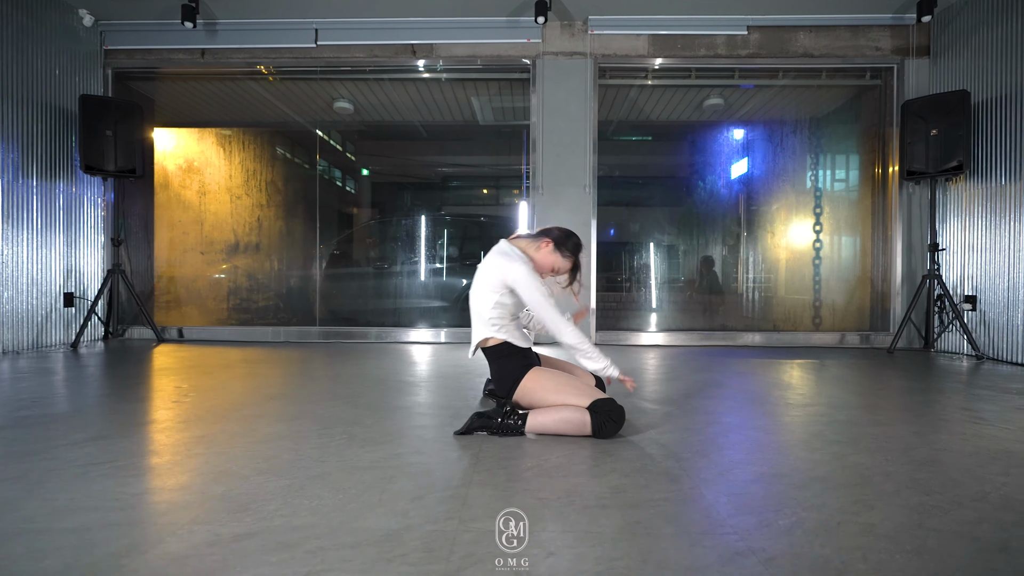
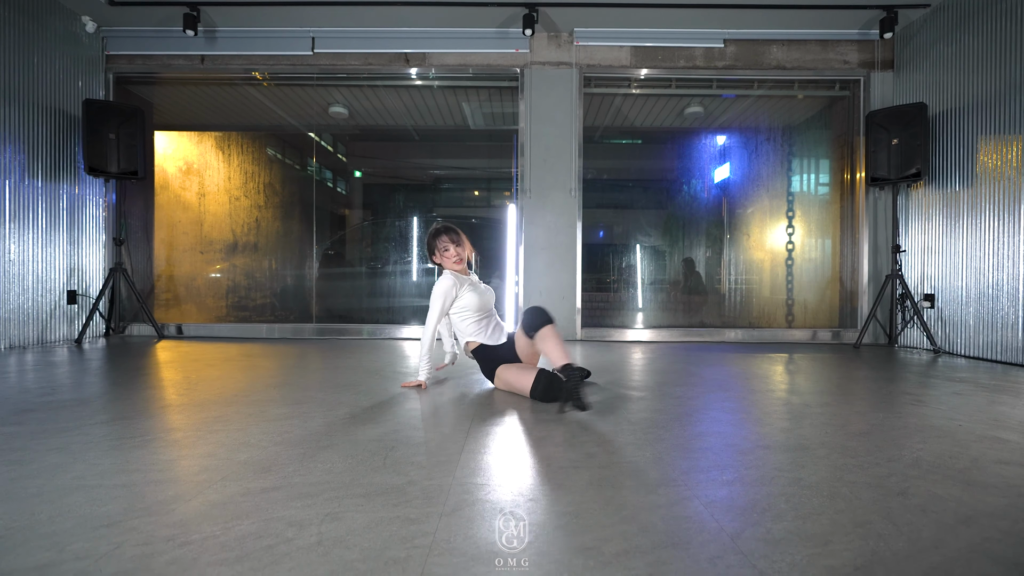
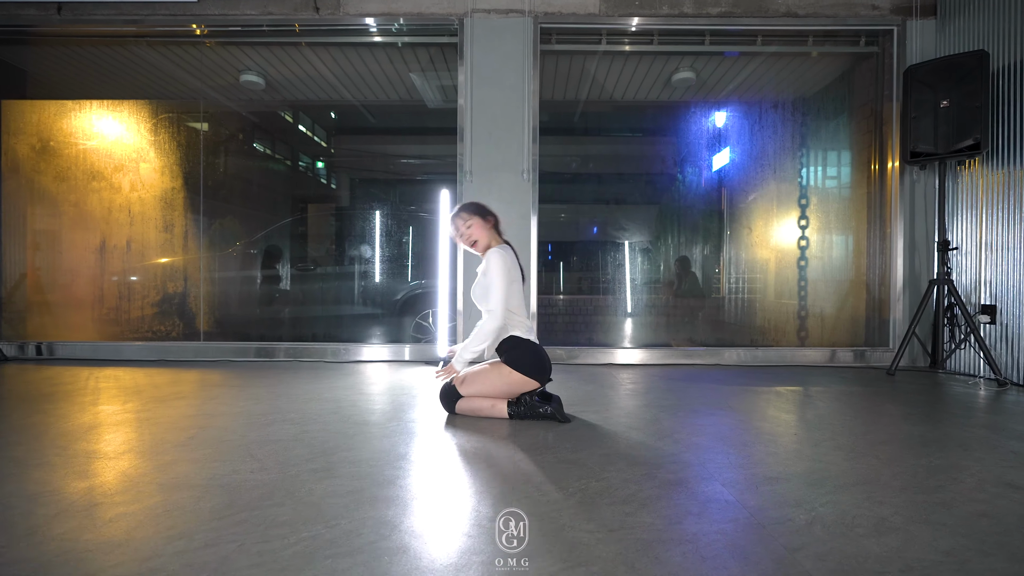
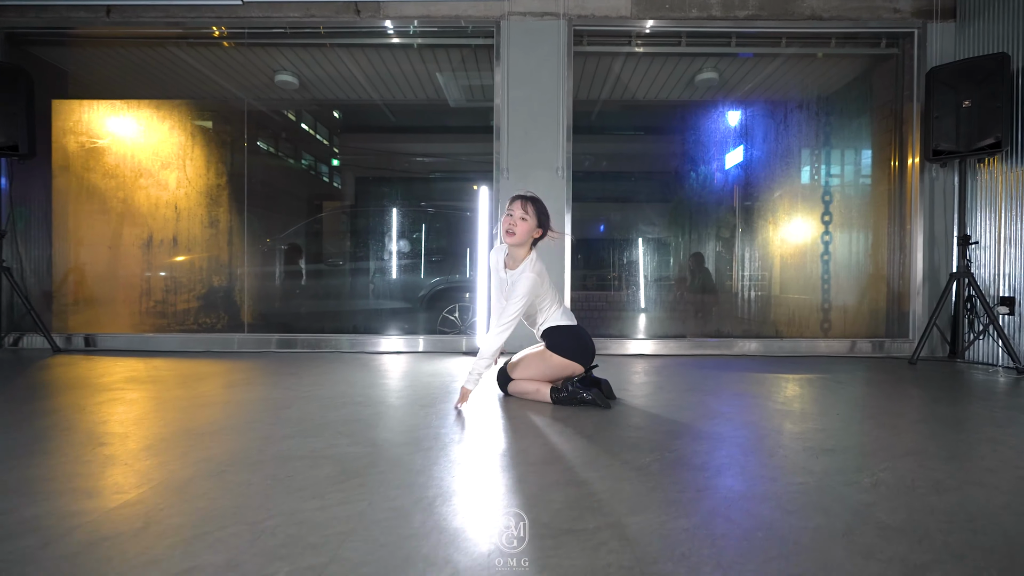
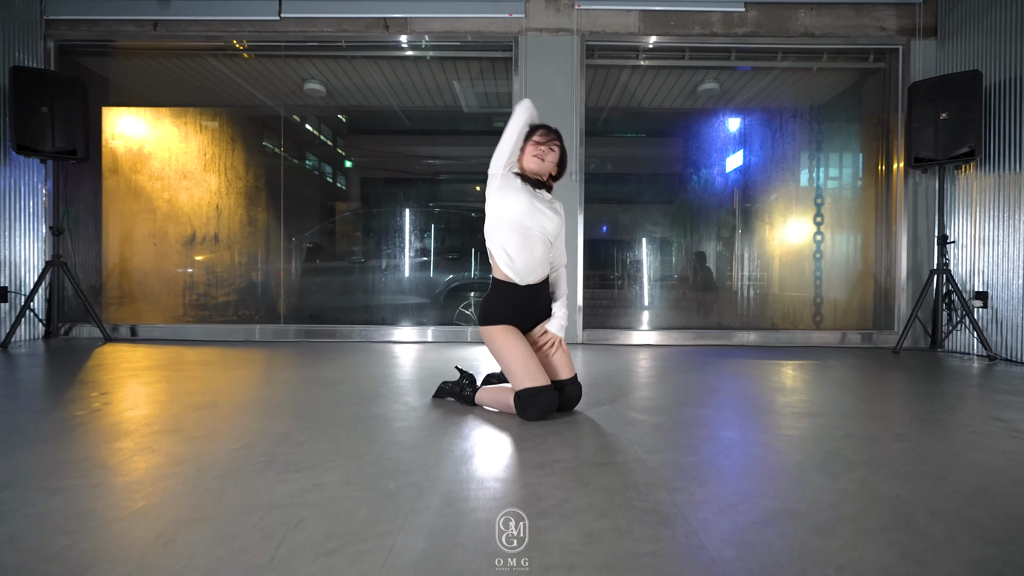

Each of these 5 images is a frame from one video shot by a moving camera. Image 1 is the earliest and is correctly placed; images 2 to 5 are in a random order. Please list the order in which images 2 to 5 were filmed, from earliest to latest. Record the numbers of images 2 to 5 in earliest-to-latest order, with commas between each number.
5, 2, 4, 3
